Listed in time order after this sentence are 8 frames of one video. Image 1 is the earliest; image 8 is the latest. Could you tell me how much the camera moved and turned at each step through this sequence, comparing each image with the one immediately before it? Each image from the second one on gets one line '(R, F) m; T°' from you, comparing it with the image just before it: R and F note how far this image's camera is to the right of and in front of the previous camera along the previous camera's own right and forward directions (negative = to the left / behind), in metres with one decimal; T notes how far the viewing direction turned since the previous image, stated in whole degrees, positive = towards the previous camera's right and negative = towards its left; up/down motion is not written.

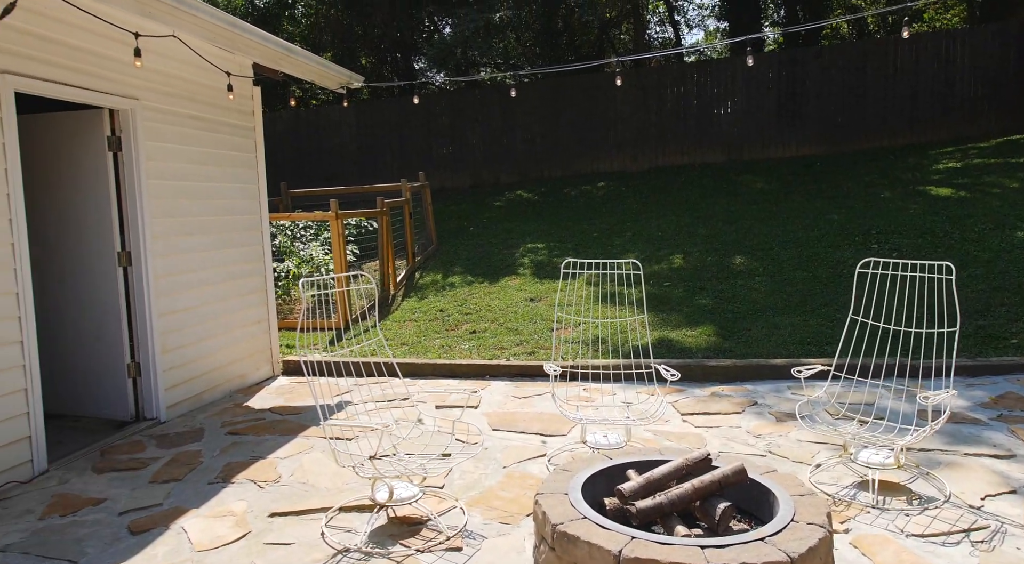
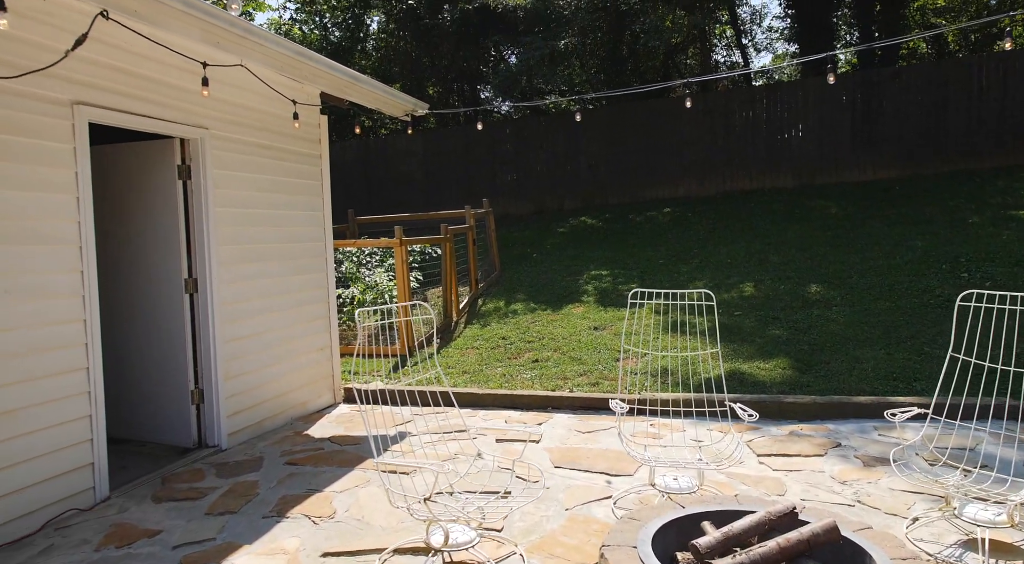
(0.0, +0.1) m; -5°
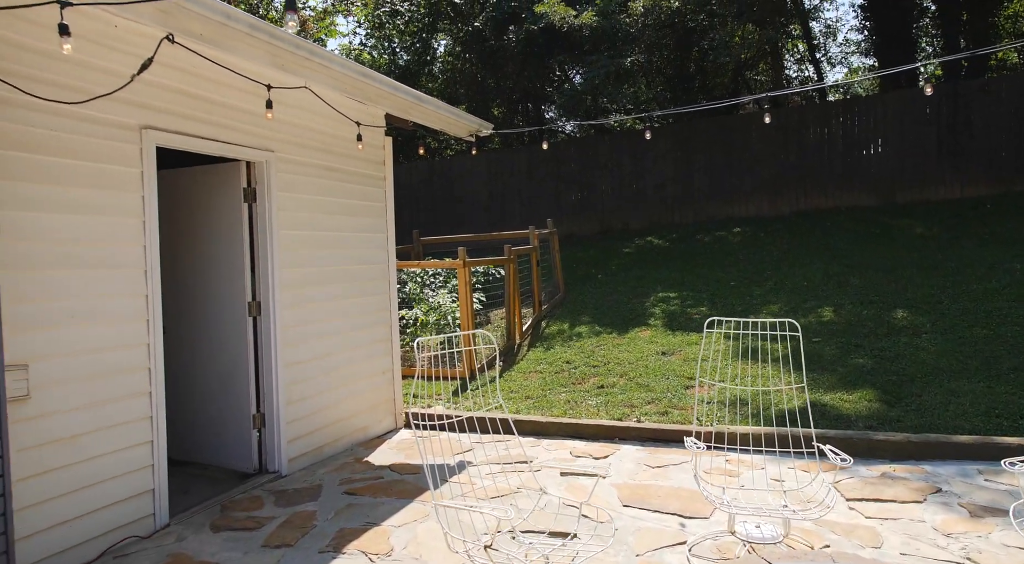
(0.0, +0.2) m; -5°
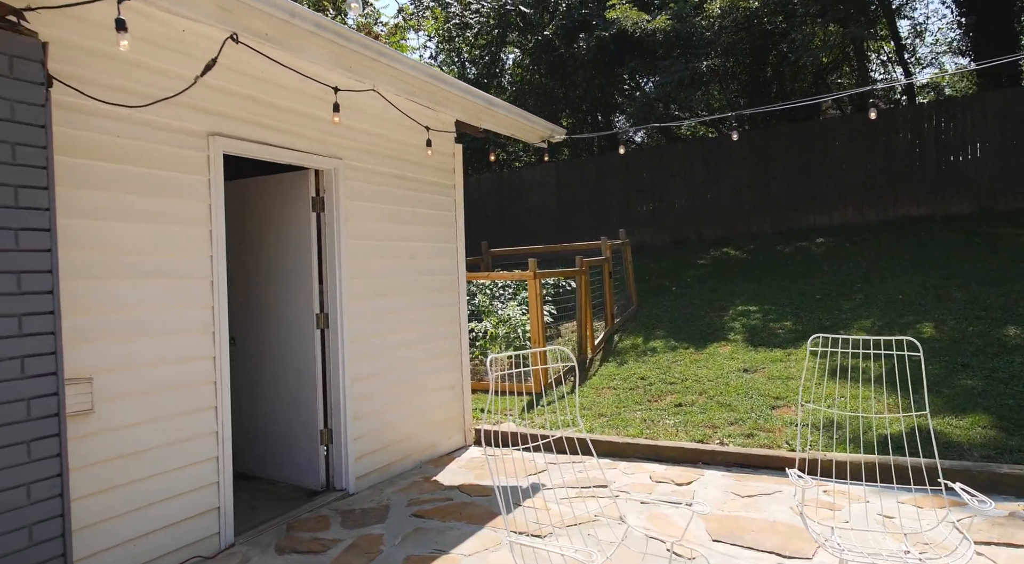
(-0.1, +0.2) m; -5°
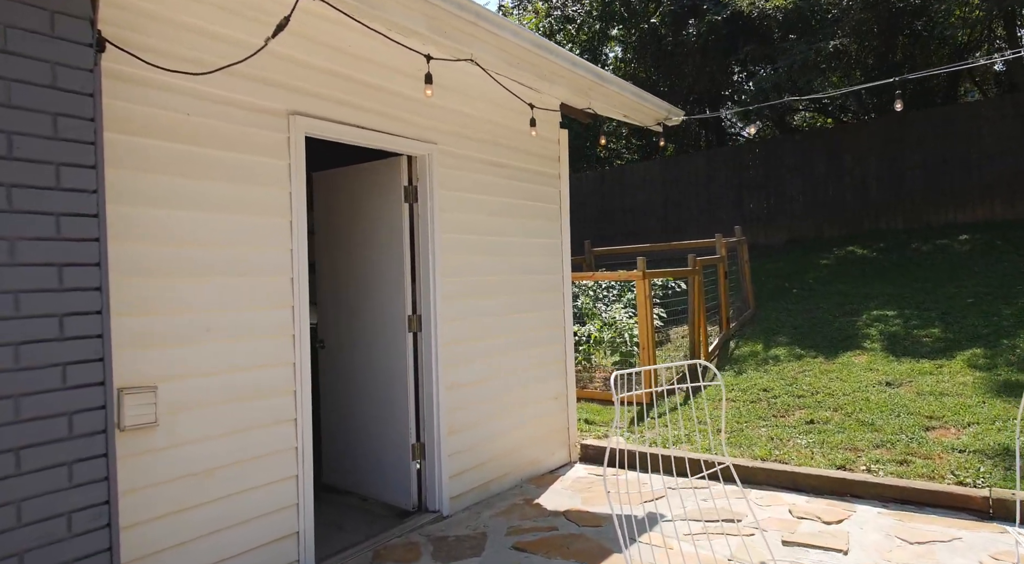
(-0.1, +0.5) m; -7°
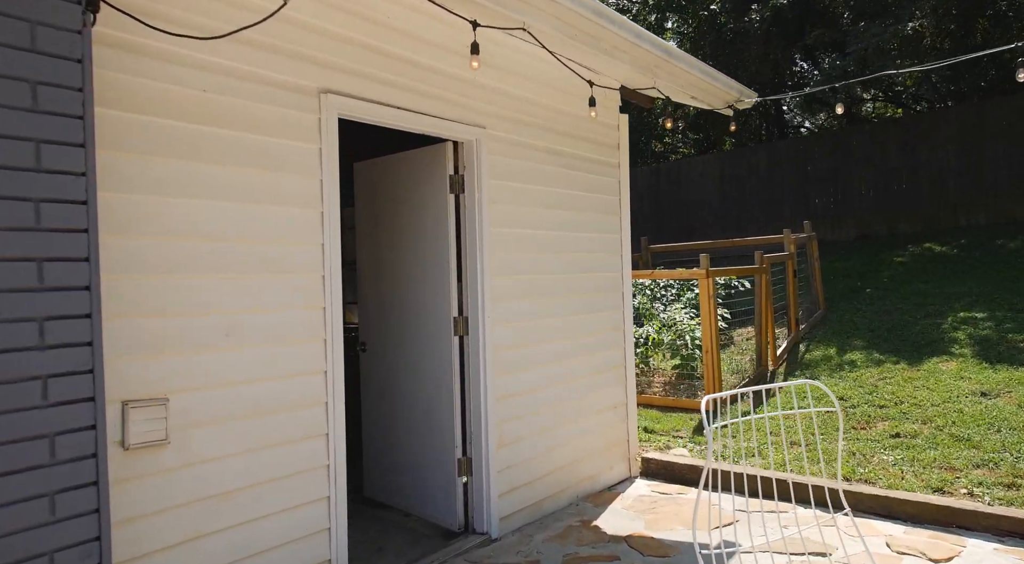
(0.0, +0.4) m; -4°
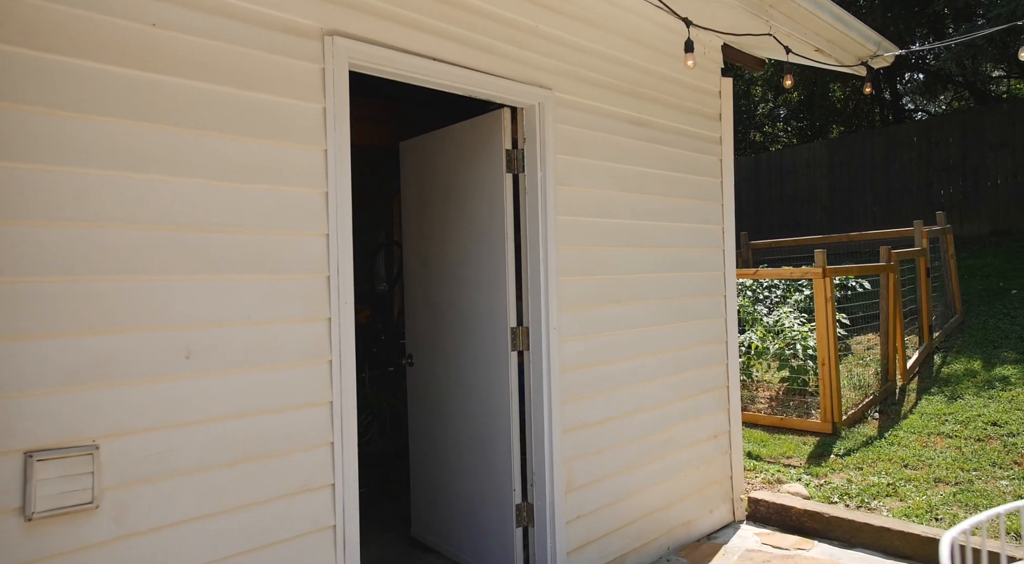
(+0.1, +0.7) m; -7°
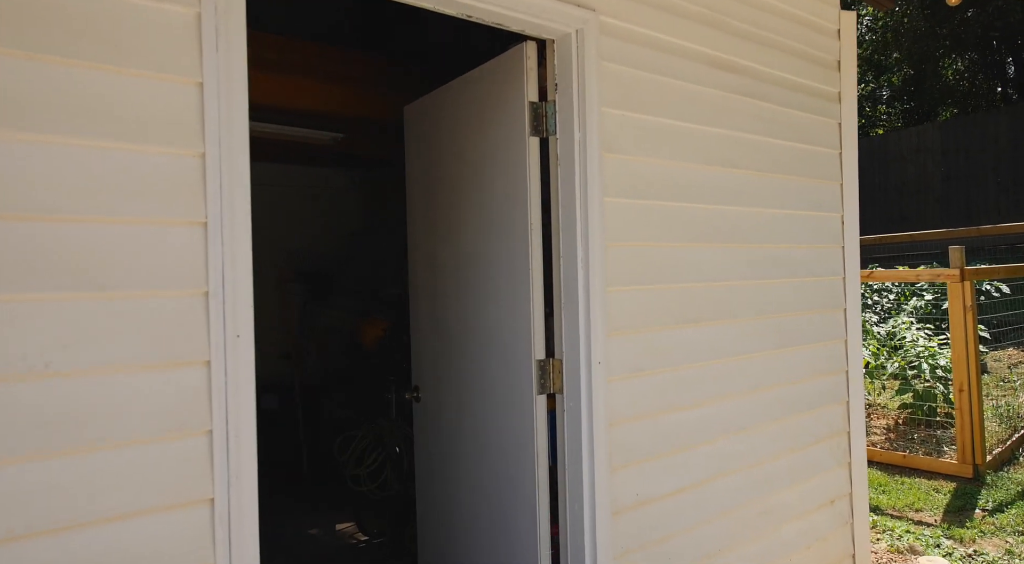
(+0.1, +0.9) m; -6°
